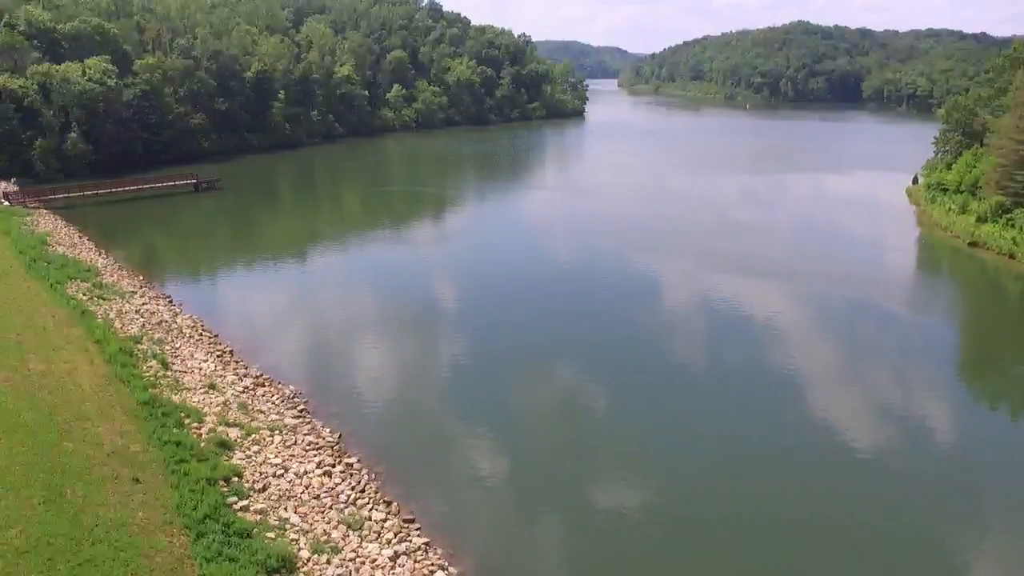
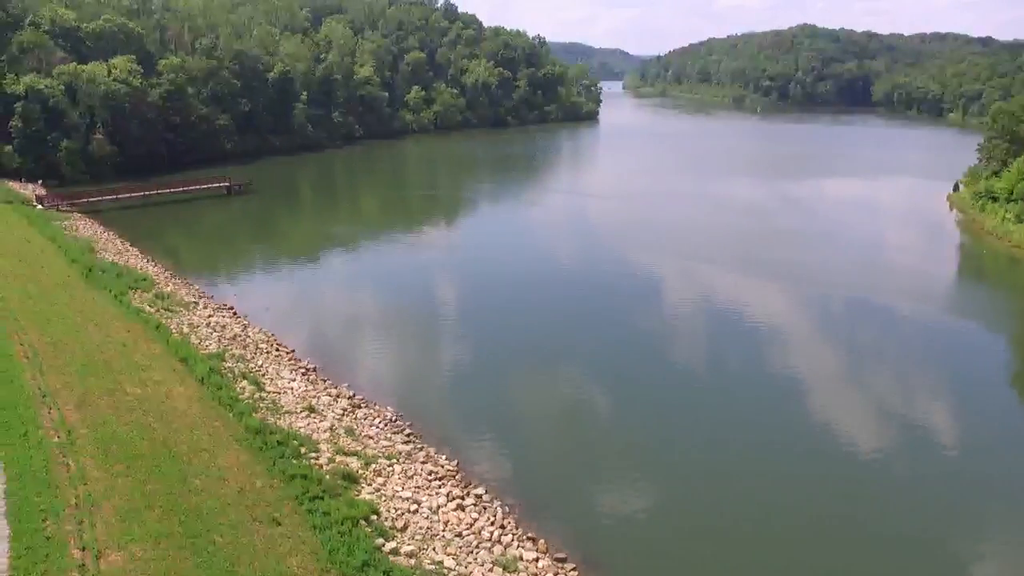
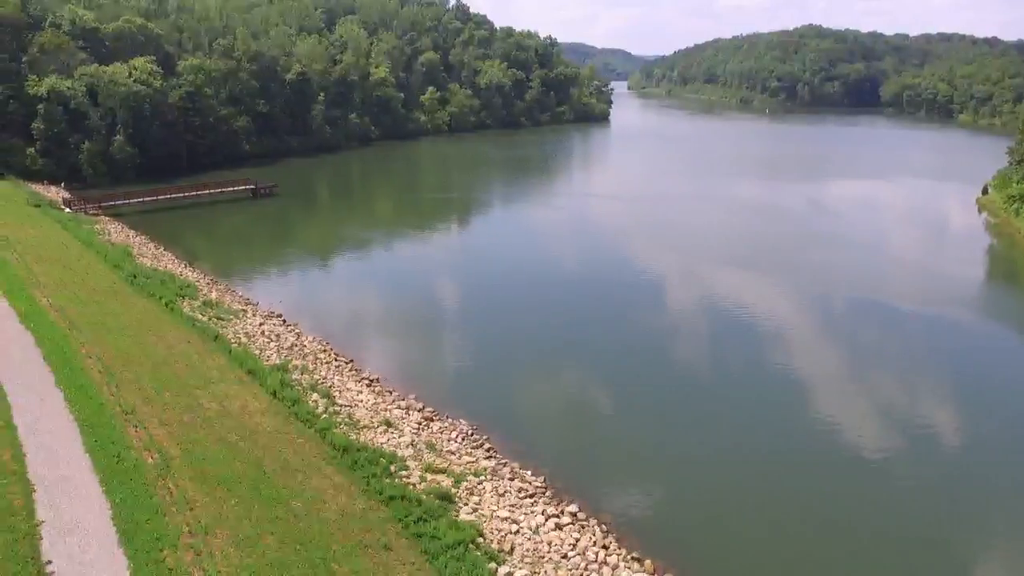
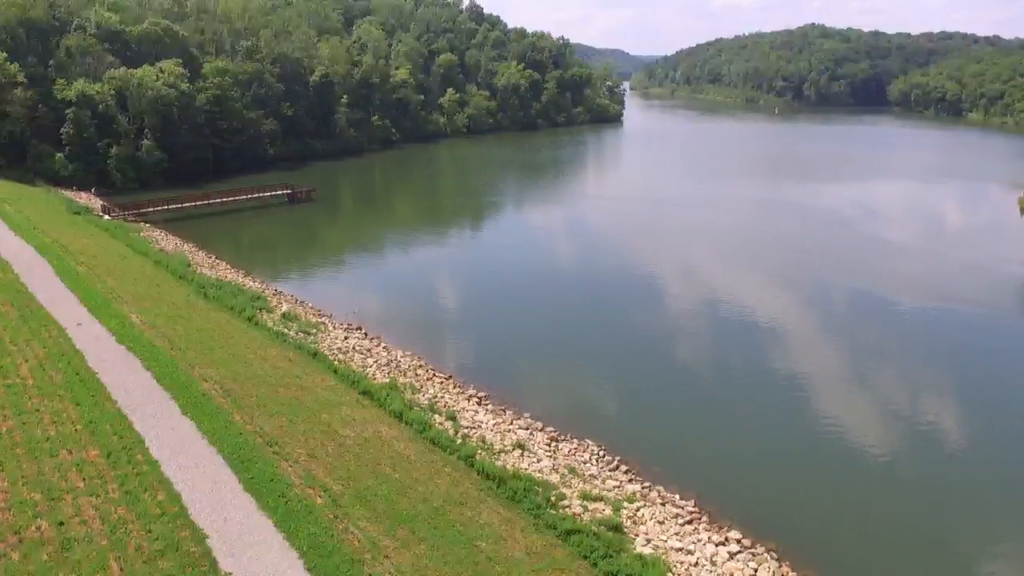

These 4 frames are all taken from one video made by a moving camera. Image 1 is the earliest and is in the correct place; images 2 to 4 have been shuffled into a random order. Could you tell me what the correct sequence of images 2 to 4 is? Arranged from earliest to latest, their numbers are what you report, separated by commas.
2, 3, 4
